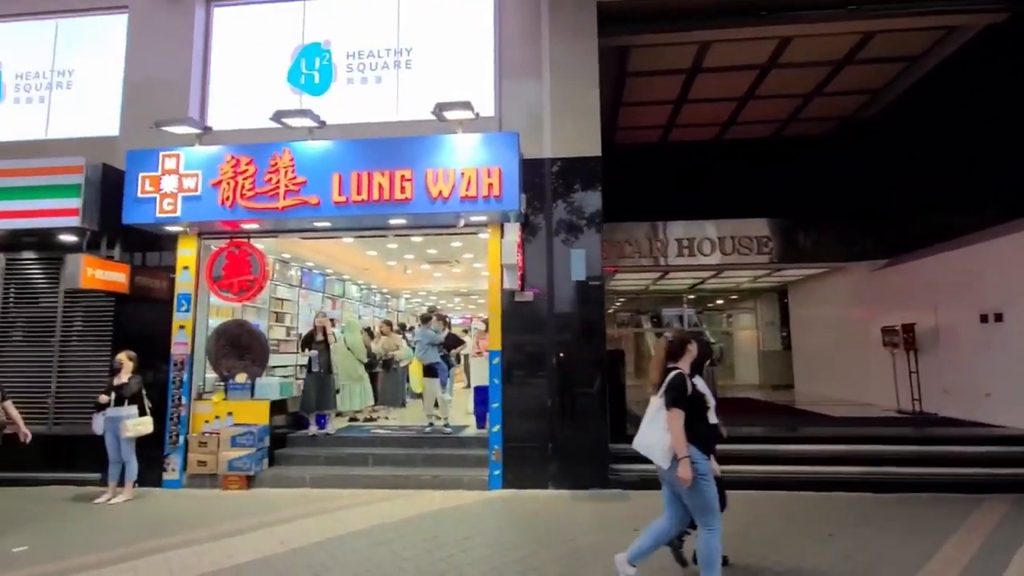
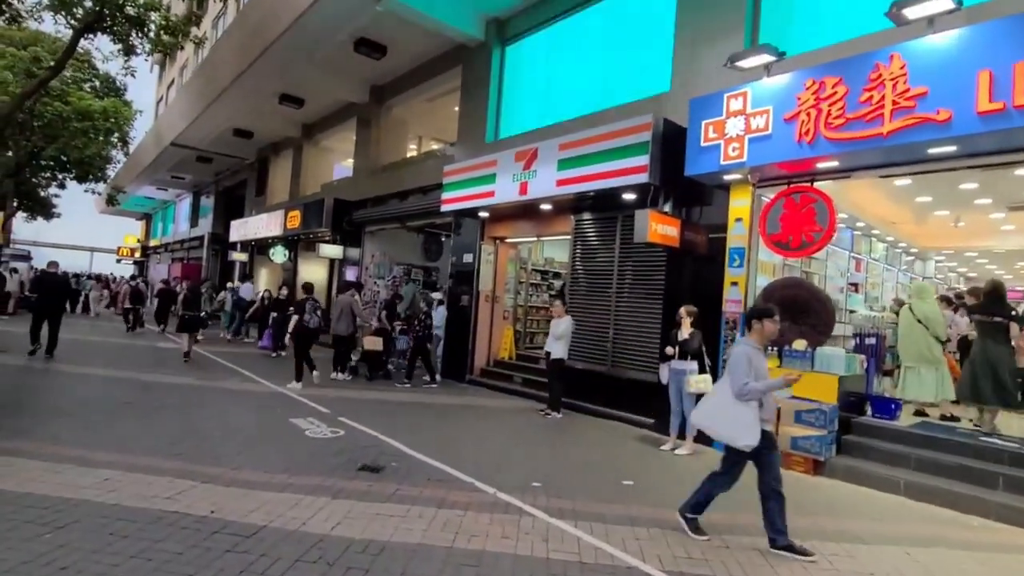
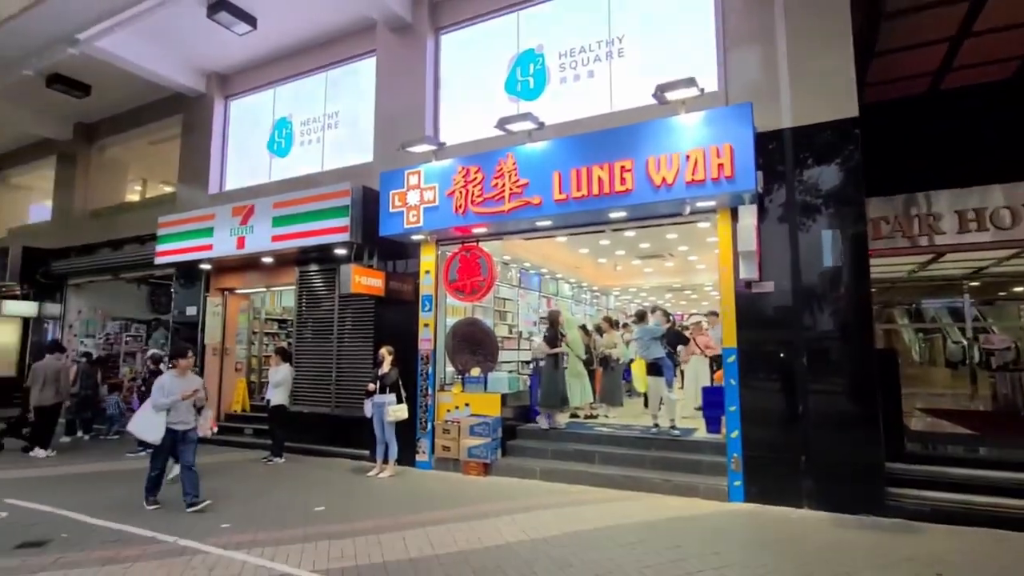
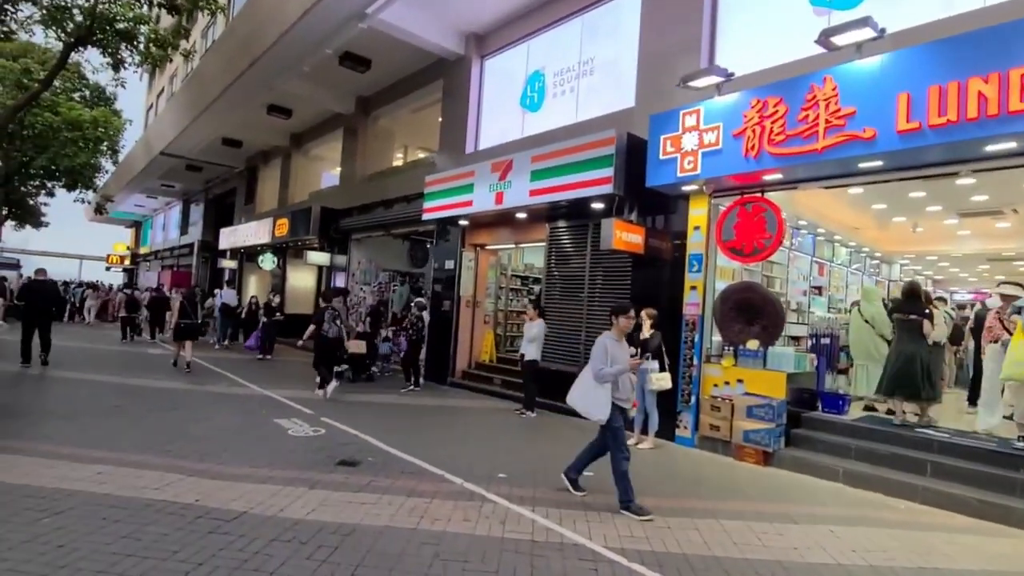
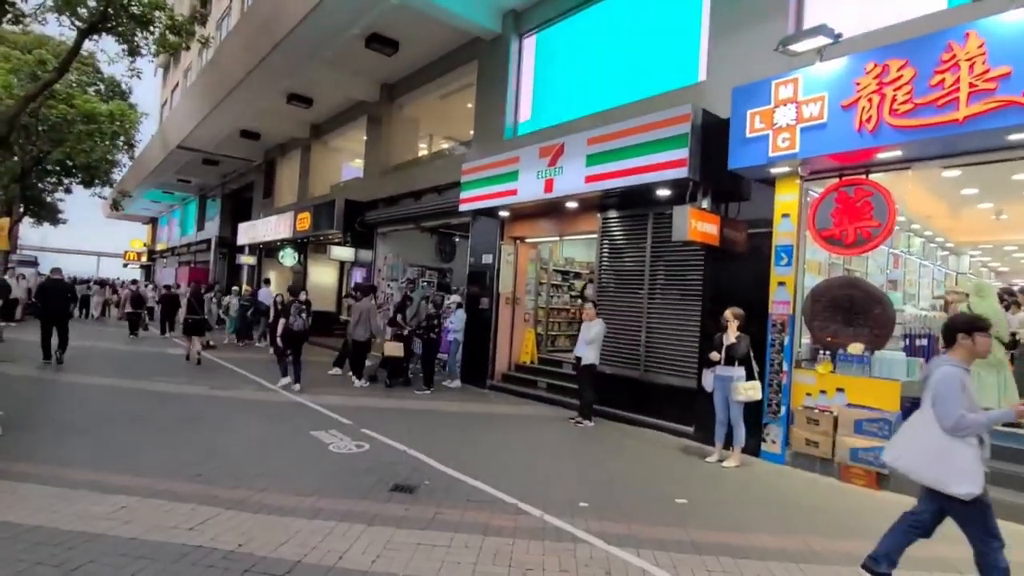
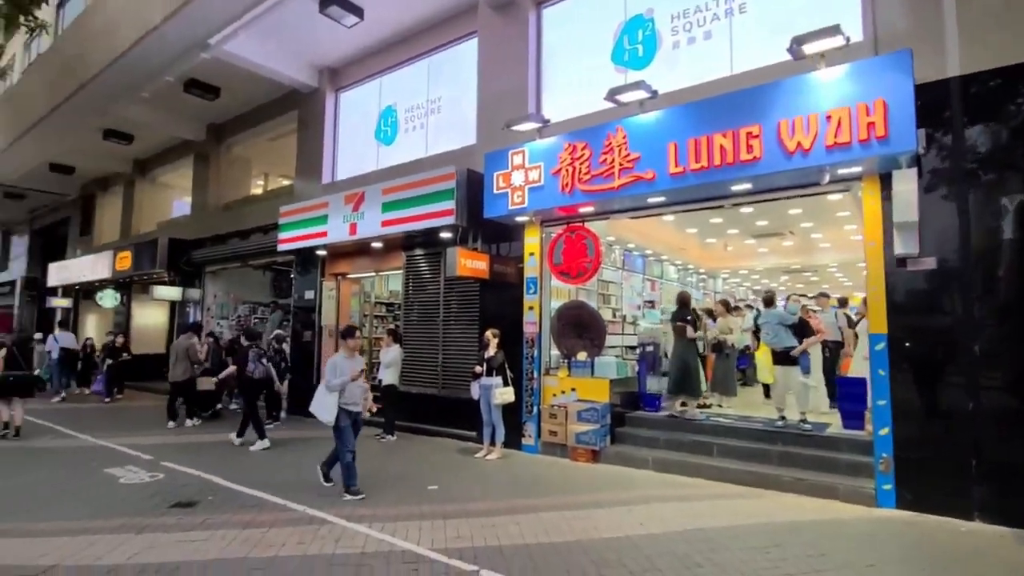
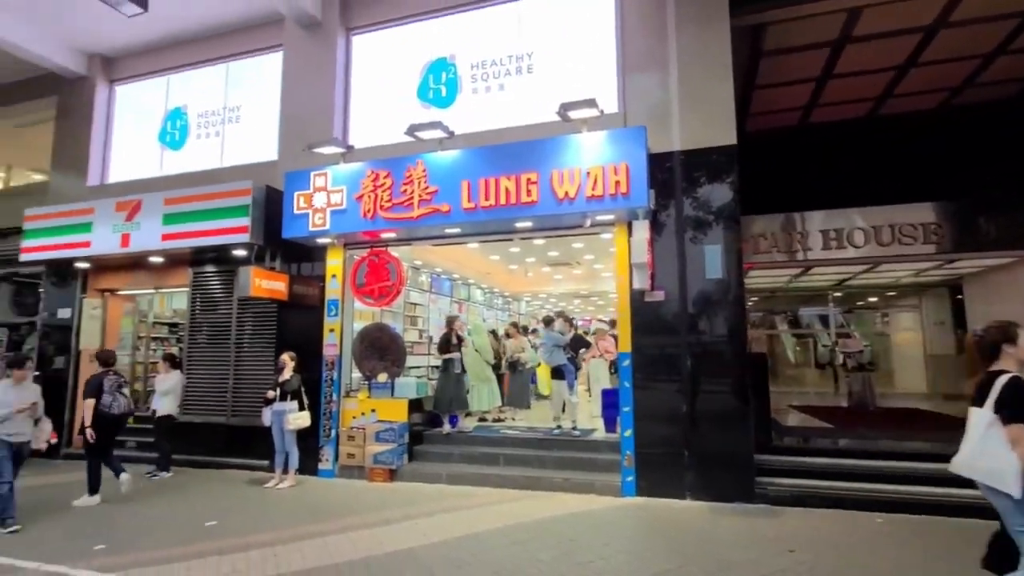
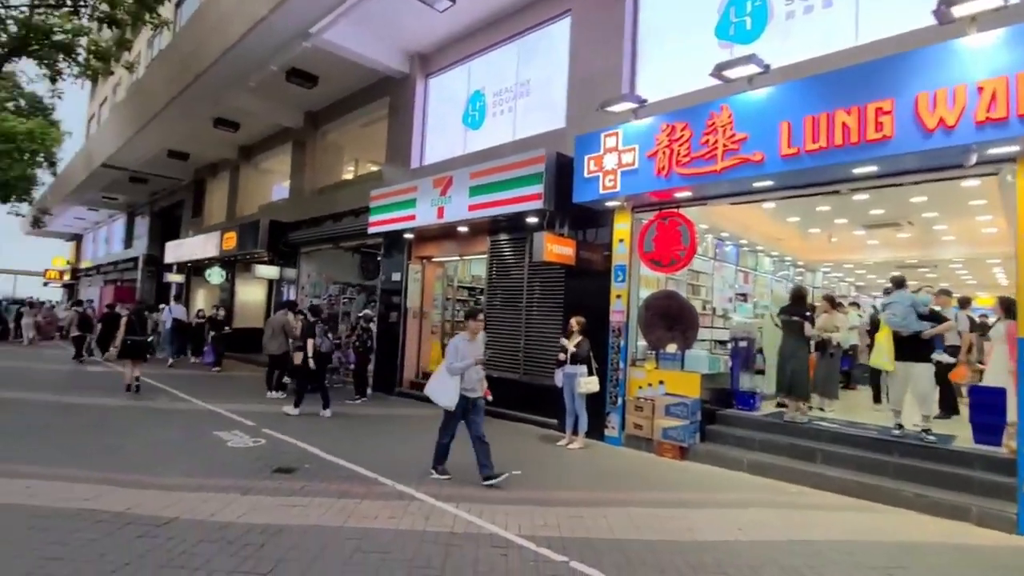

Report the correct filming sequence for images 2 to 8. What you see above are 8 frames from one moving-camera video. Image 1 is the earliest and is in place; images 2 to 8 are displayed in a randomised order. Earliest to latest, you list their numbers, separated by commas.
7, 3, 6, 8, 4, 2, 5
